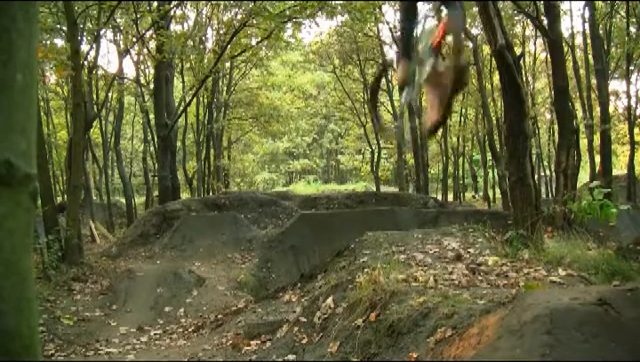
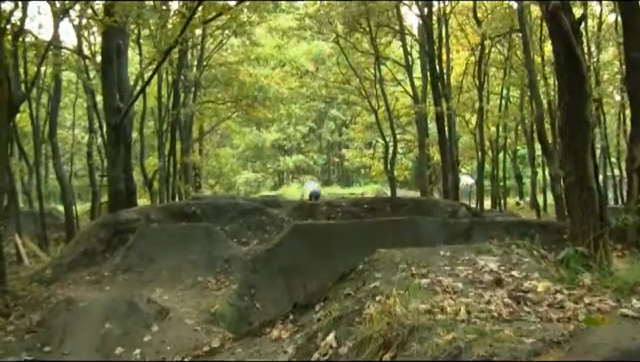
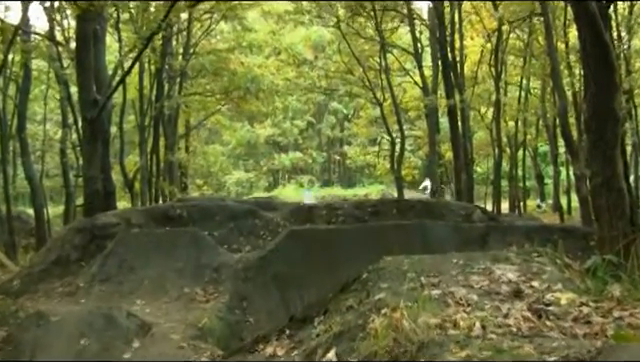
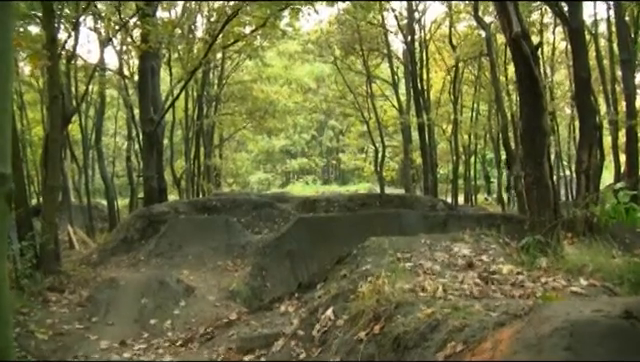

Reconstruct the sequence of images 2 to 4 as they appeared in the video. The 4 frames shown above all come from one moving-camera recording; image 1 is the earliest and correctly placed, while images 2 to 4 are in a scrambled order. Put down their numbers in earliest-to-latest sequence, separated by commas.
4, 2, 3
